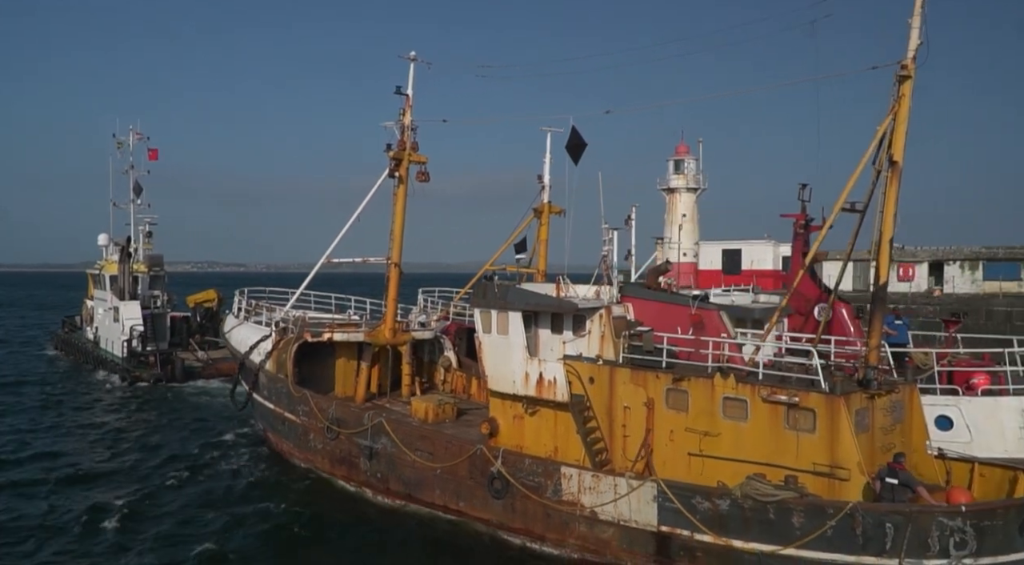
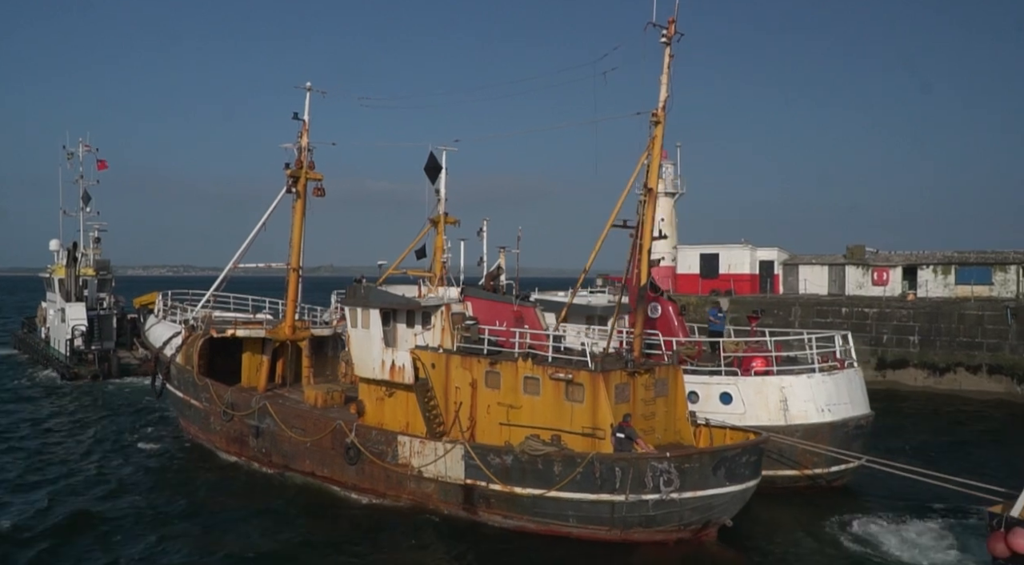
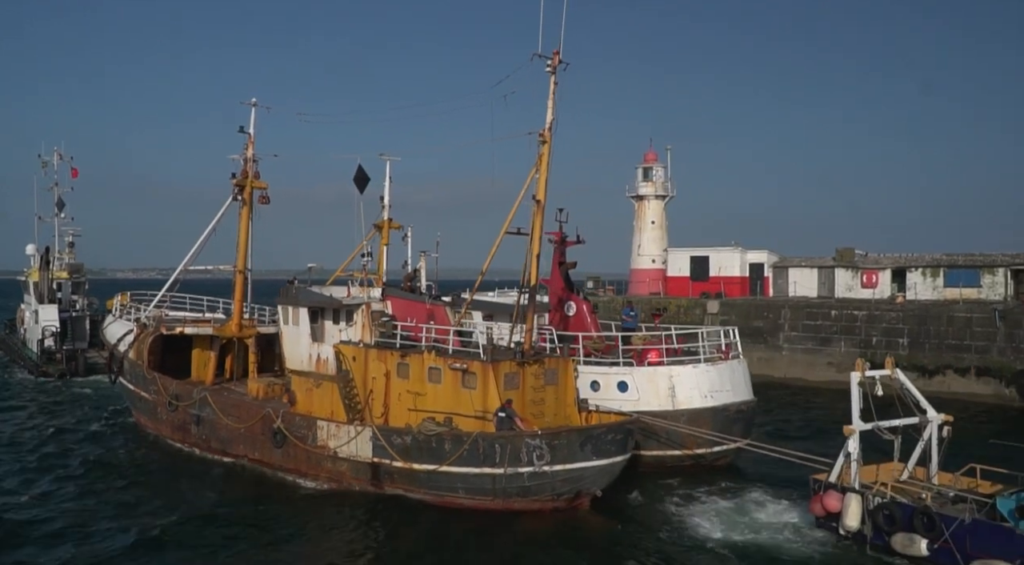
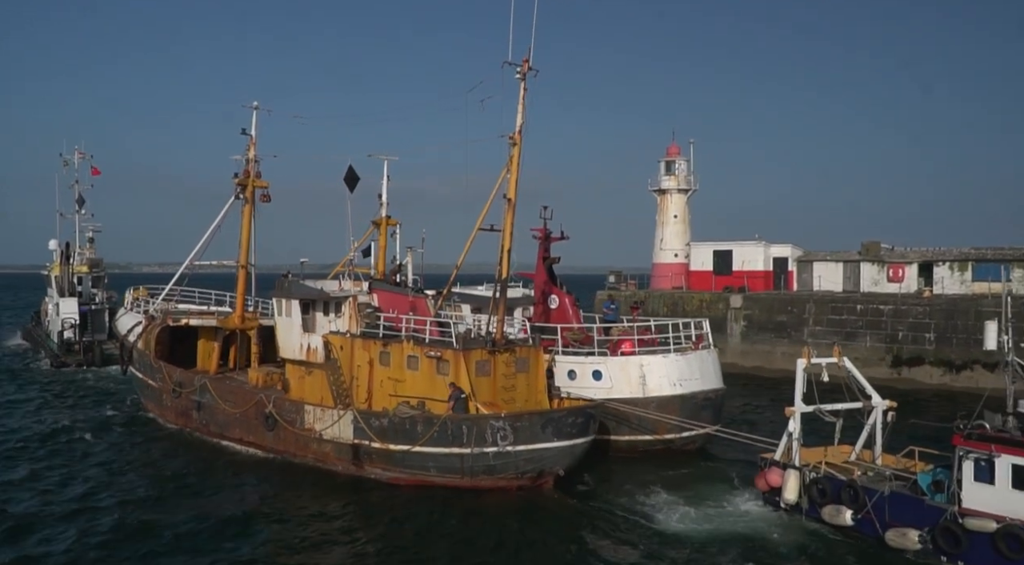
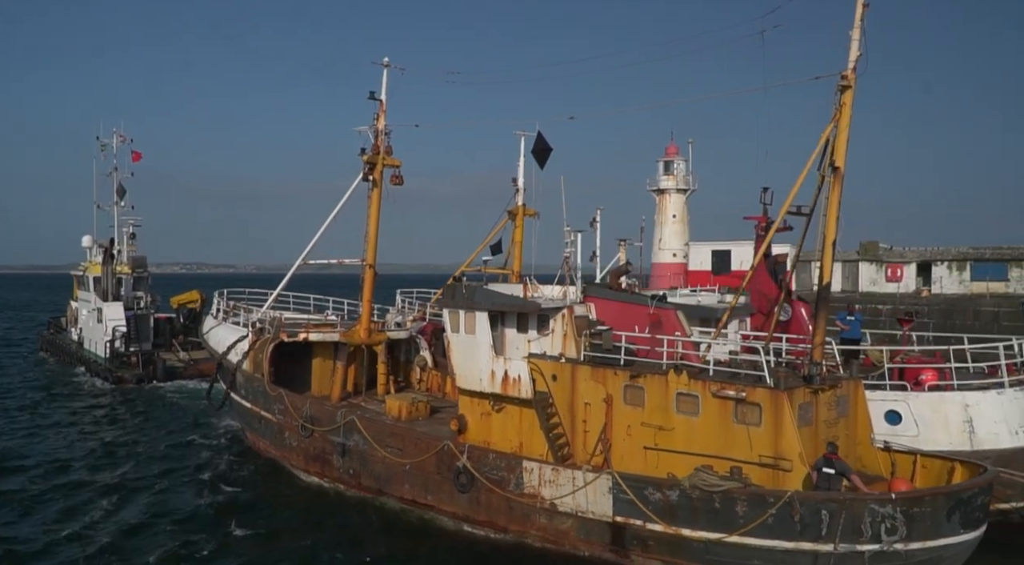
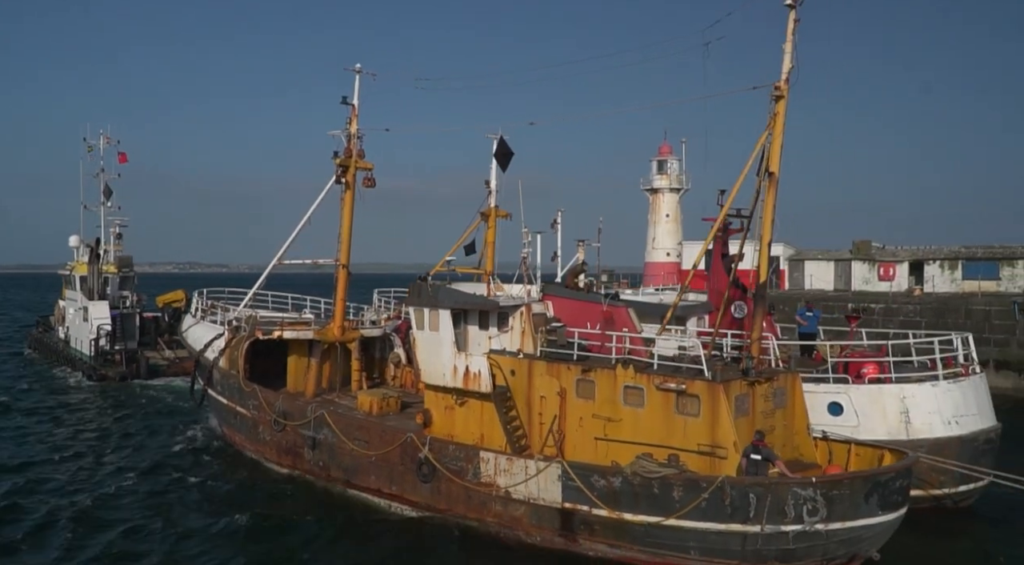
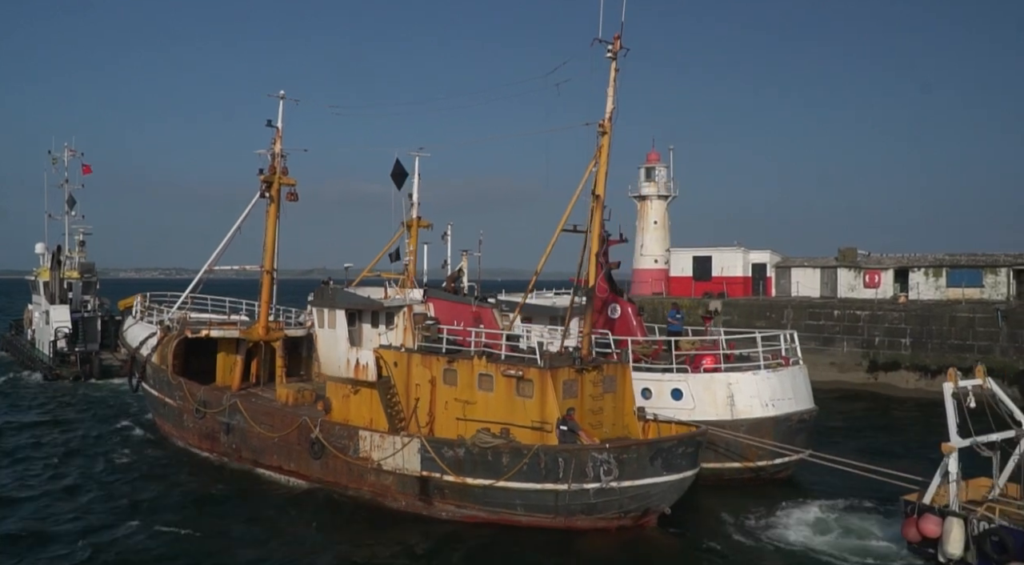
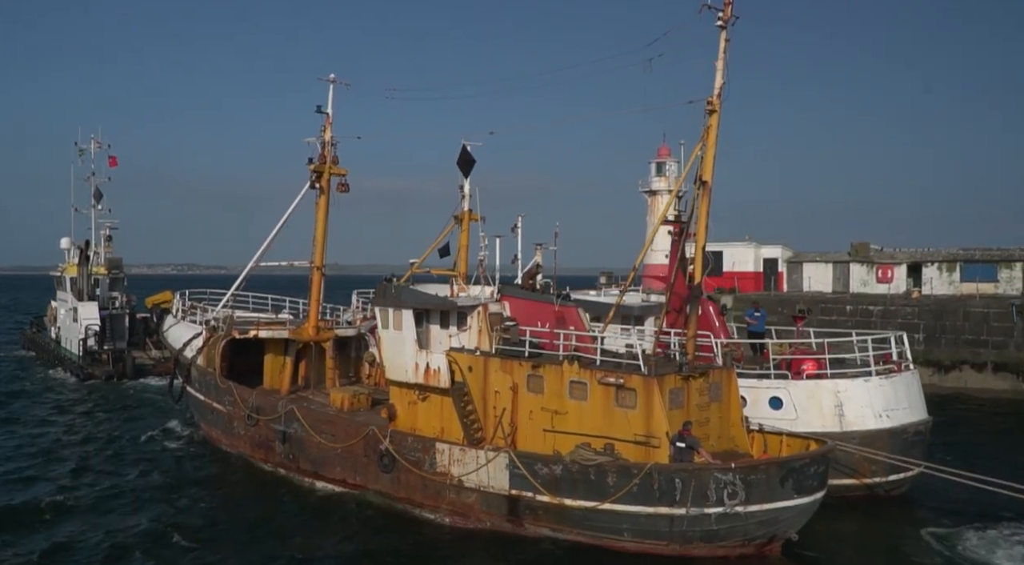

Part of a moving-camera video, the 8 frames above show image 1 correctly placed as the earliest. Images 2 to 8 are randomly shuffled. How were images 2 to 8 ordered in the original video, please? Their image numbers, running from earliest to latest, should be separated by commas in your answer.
5, 6, 8, 2, 7, 3, 4
